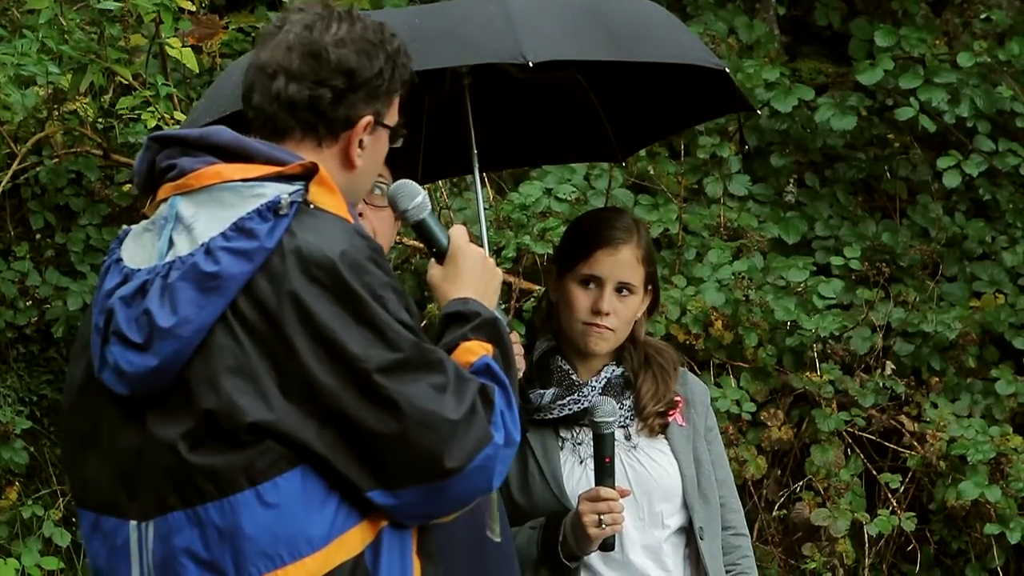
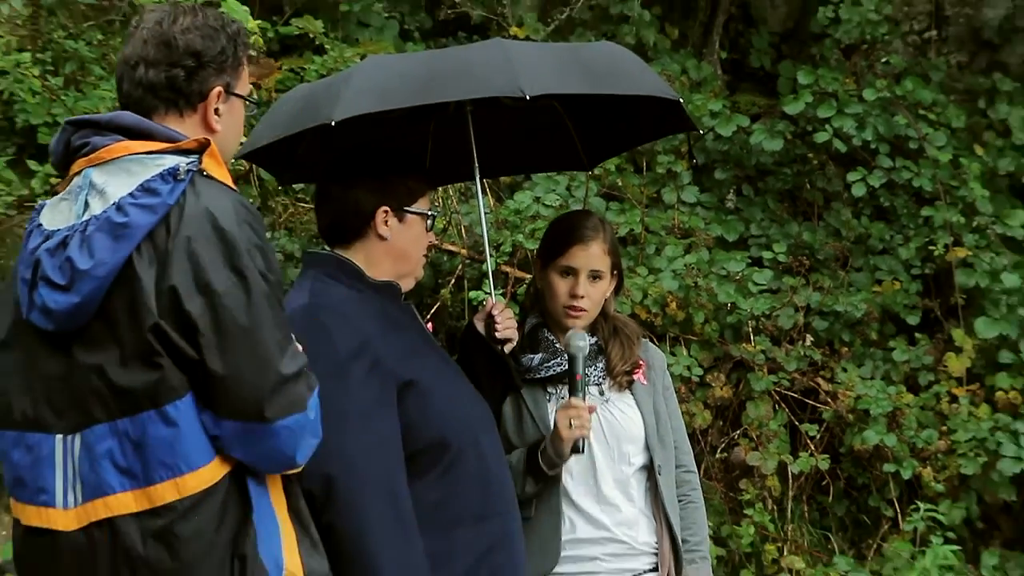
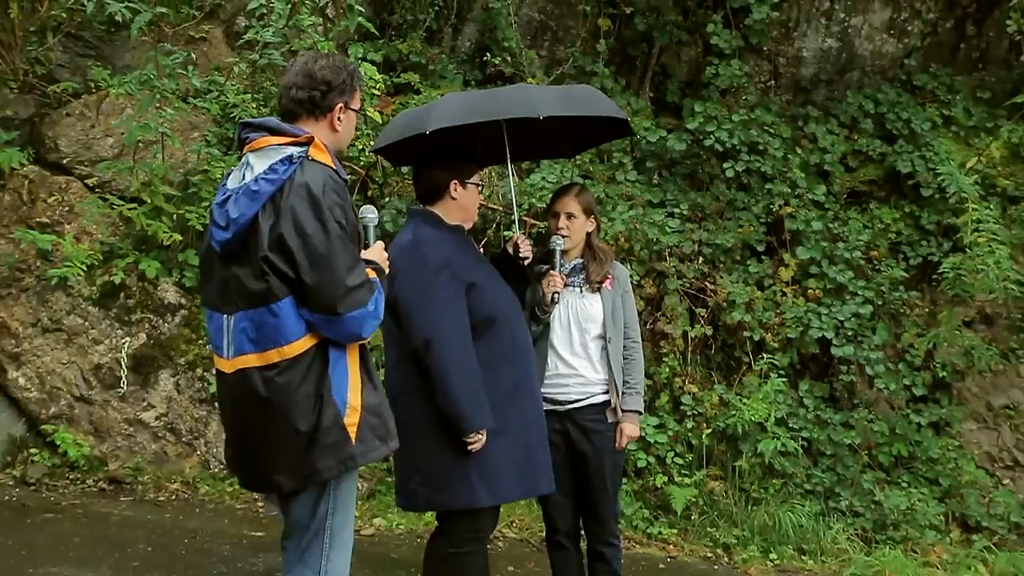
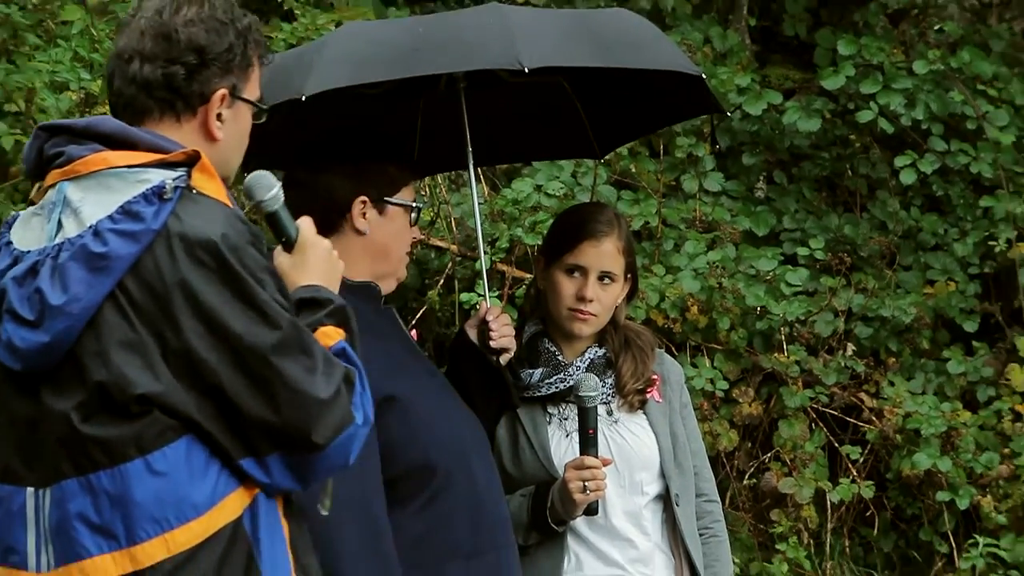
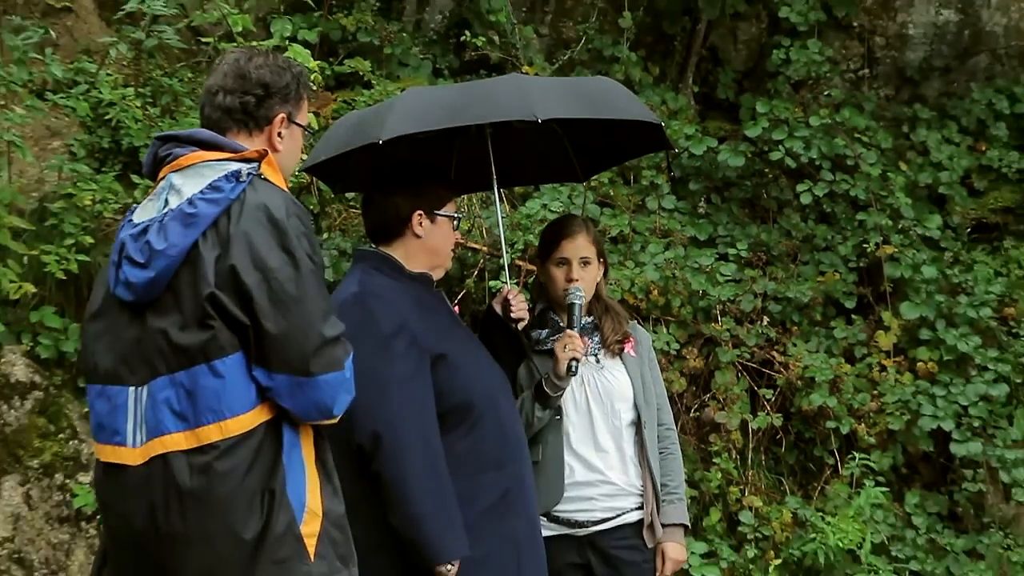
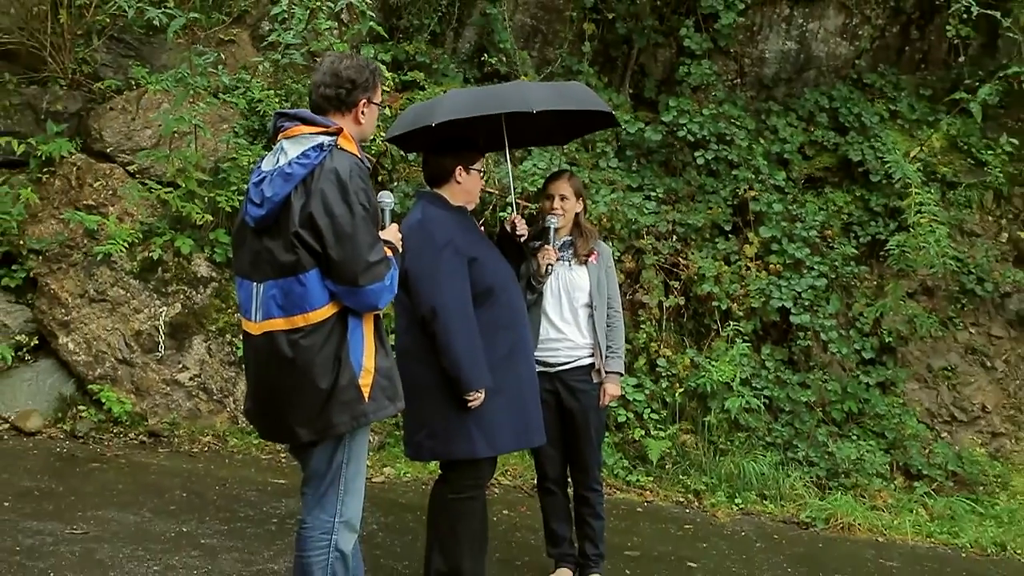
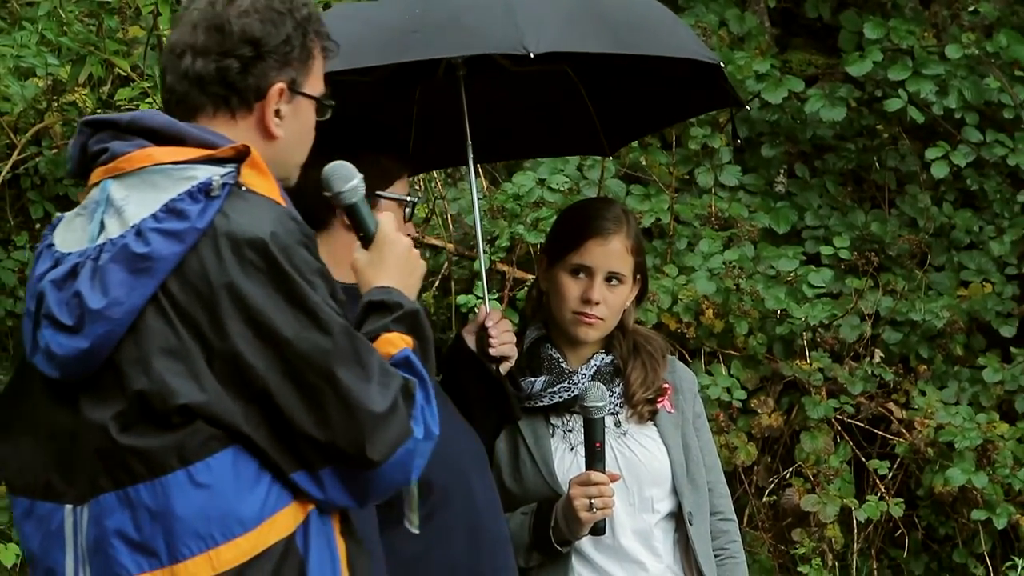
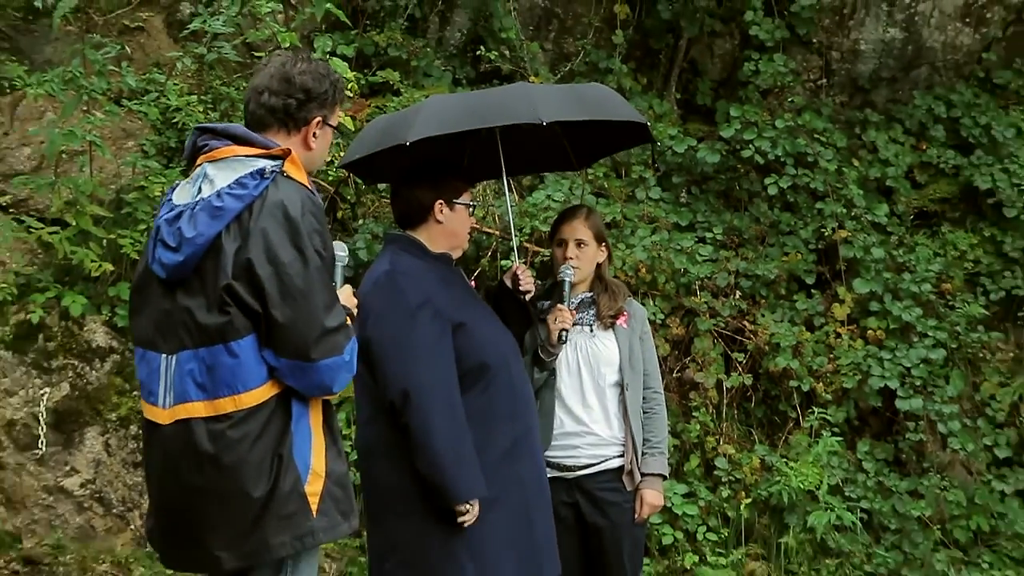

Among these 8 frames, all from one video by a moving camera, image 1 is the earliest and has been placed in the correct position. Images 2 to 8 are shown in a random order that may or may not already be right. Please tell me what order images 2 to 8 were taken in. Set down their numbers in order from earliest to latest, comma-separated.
7, 4, 2, 5, 8, 3, 6
